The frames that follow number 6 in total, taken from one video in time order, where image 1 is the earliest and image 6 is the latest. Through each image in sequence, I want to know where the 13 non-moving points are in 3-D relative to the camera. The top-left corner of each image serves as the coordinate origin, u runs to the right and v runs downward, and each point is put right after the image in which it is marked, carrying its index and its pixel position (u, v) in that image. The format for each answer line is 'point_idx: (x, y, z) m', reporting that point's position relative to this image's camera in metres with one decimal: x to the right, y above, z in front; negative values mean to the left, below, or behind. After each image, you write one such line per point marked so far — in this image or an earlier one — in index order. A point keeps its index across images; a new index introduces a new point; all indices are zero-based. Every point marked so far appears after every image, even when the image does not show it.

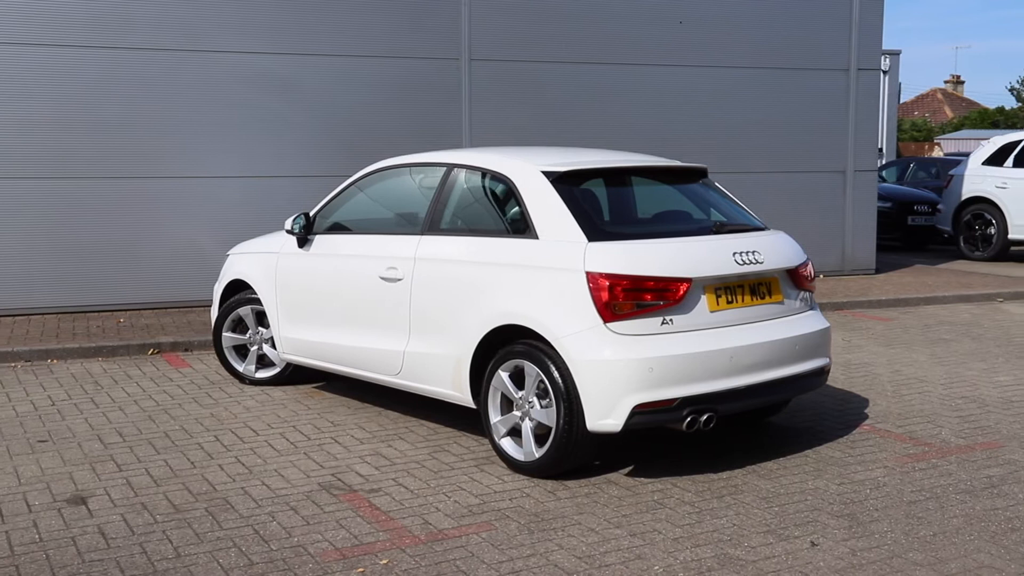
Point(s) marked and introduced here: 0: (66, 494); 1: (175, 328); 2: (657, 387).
0: (-2.1, -1.0, +5.2) m
1: (-2.9, -0.4, +9.5) m
2: (+0.7, -0.5, +5.1) m
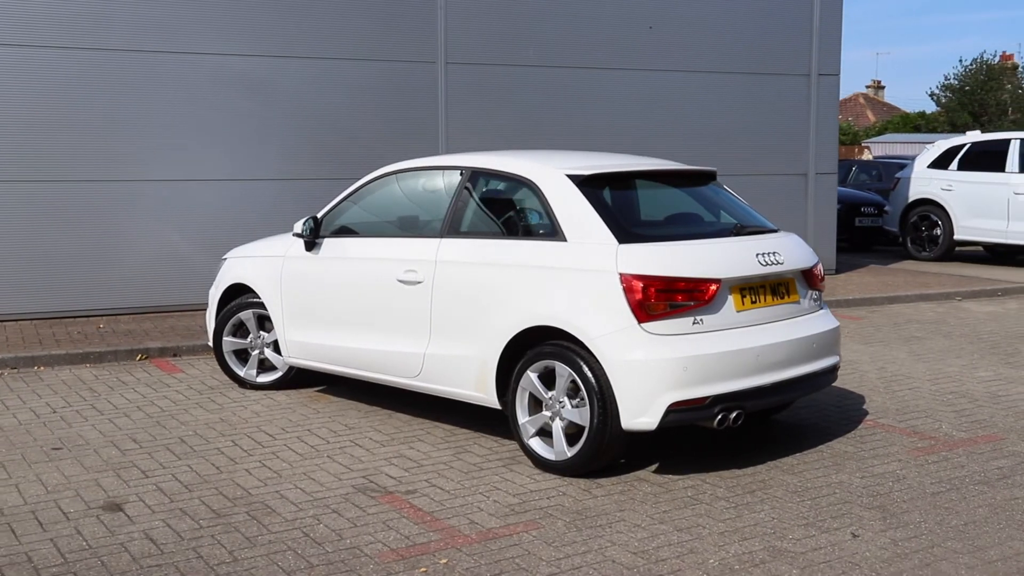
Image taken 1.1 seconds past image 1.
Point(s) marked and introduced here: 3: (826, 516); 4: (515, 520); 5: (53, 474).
0: (-2.0, -1.0, +5.2) m
1: (-3.0, -0.4, +9.4) m
2: (+0.9, -0.5, +5.3) m
3: (+1.4, -1.0, +4.9) m
4: (0.0, -1.0, +4.9) m
5: (-2.3, -1.0, +5.6) m
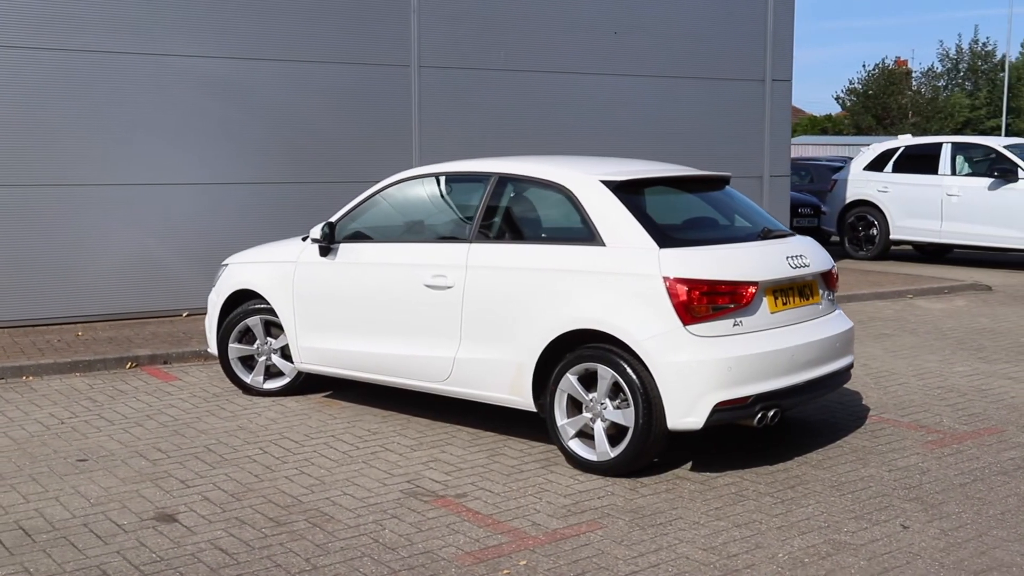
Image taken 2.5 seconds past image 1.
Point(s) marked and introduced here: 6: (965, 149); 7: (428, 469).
0: (-1.7, -1.0, +5.1) m
1: (-3.1, -0.4, +9.2) m
2: (+1.1, -0.5, +5.4) m
3: (+1.7, -1.0, +5.1) m
4: (+0.3, -1.1, +4.9) m
5: (-2.1, -1.0, +5.5) m
6: (+6.9, +2.2, +16.8) m
7: (-0.4, -1.0, +5.8) m
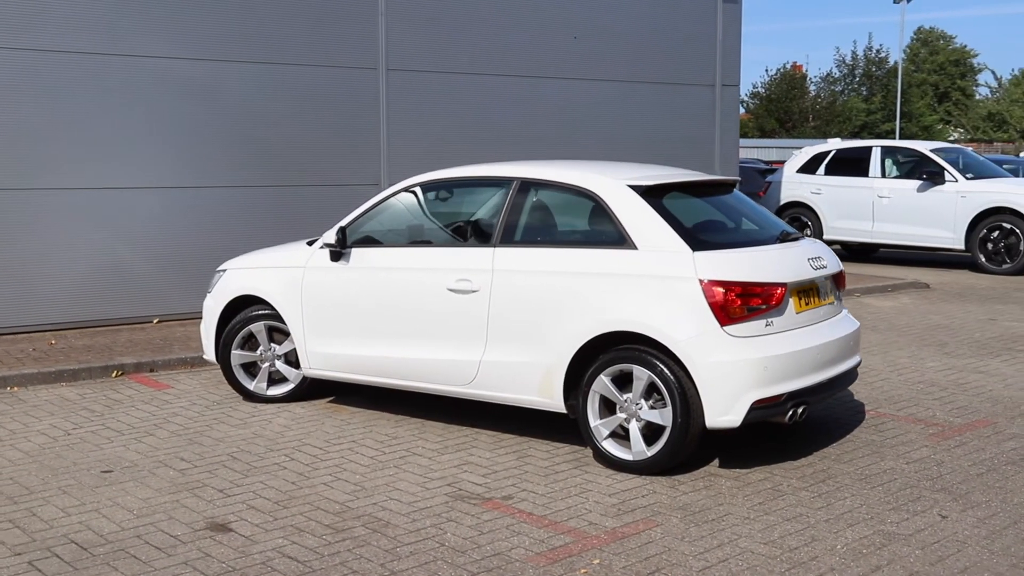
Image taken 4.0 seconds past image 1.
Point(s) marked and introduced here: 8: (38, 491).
0: (-1.4, -1.1, +5.0) m
1: (-3.2, -0.5, +9.0) m
2: (+1.3, -0.5, +5.6) m
3: (+1.9, -1.0, +5.3) m
4: (+0.6, -1.1, +5.0) m
5: (-1.9, -1.0, +5.4) m
6: (+6.1, +2.2, +17.4) m
7: (-0.3, -1.0, +5.8) m
8: (-2.4, -1.0, +5.4) m
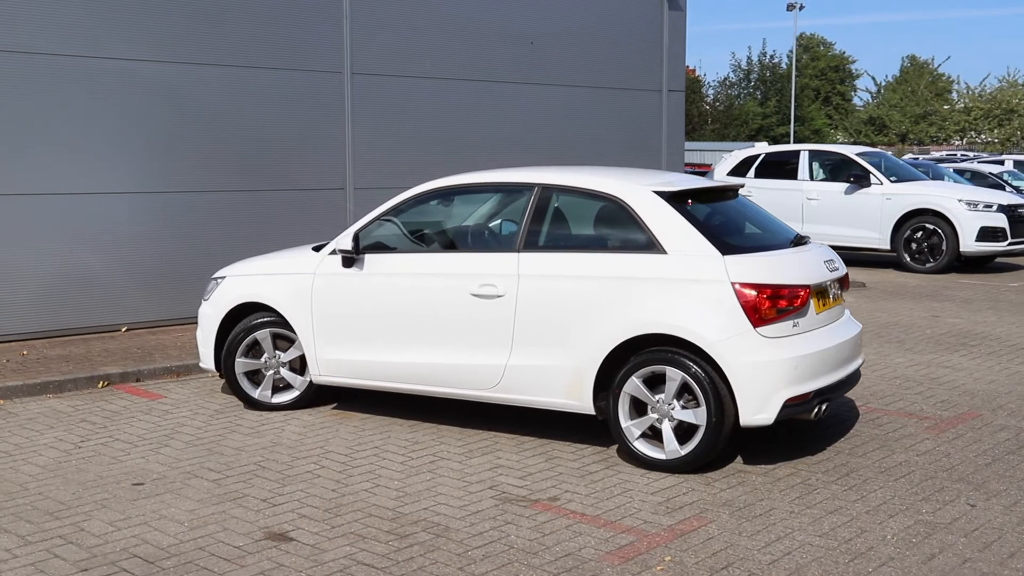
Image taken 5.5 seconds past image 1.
0: (-1.2, -1.1, +5.0) m
1: (-3.3, -0.6, +8.8) m
2: (+1.5, -0.5, +5.8) m
3: (+2.2, -1.0, +5.6) m
4: (+0.8, -1.1, +5.2) m
5: (-1.7, -1.1, +5.3) m
6: (+5.1, +2.2, +18.0) m
7: (-0.1, -1.0, +5.9) m
8: (-2.1, -1.1, +5.3) m
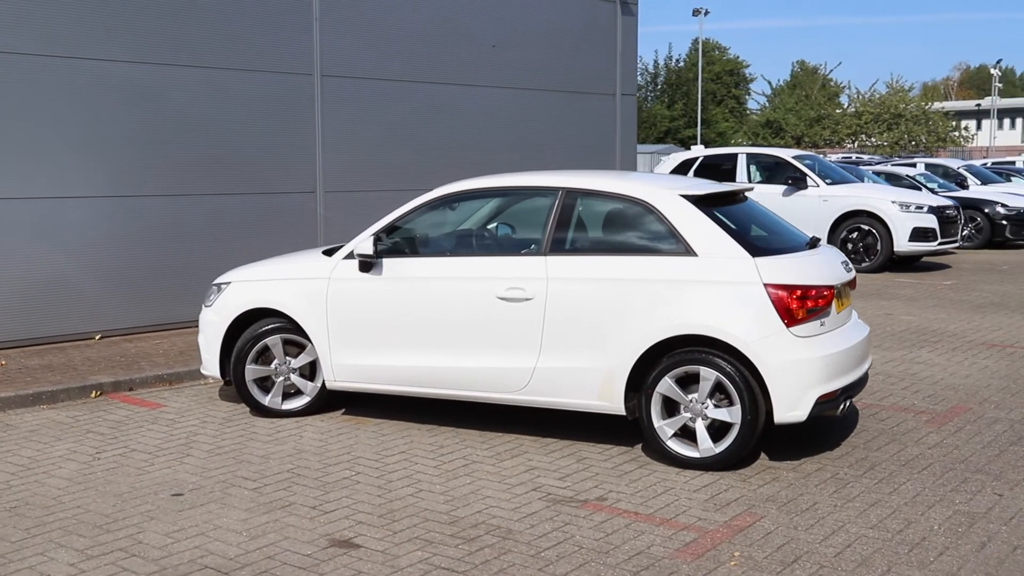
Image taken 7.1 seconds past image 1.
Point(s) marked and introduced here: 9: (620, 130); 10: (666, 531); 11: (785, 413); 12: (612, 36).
0: (-0.9, -1.1, +4.9) m
1: (-3.4, -0.6, +8.6) m
2: (+1.7, -0.5, +6.0) m
3: (+2.4, -1.0, +5.9) m
4: (+1.1, -1.1, +5.3) m
5: (-1.4, -1.1, +5.2) m
6: (+4.2, +2.2, +18.5) m
7: (+0.1, -1.0, +6.0) m
8: (-1.9, -1.1, +5.2) m
9: (+1.5, +2.2, +15.2) m
10: (+0.7, -1.1, +5.0) m
11: (+1.5, -0.7, +5.9) m
12: (+1.4, +3.5, +15.0) m
